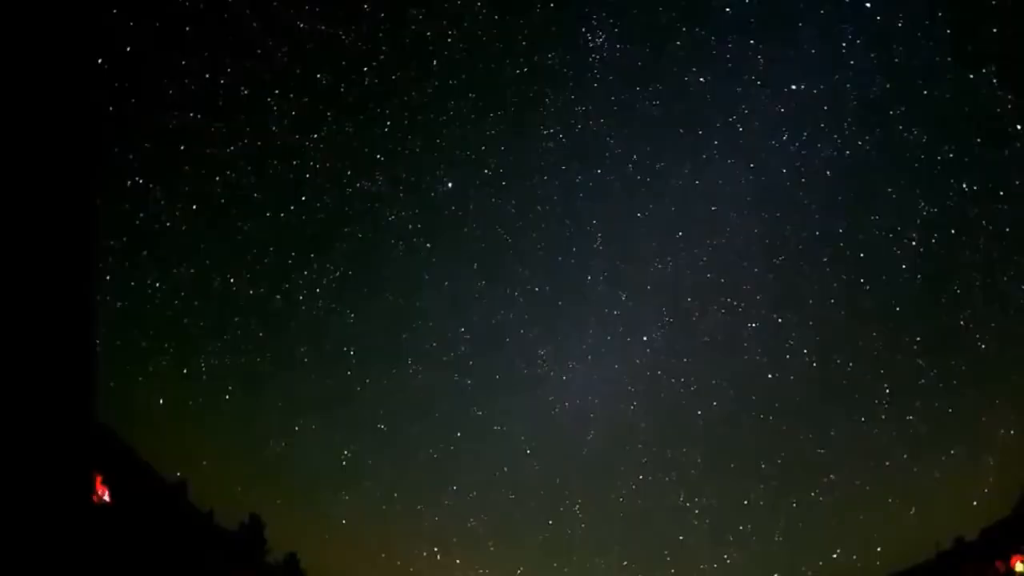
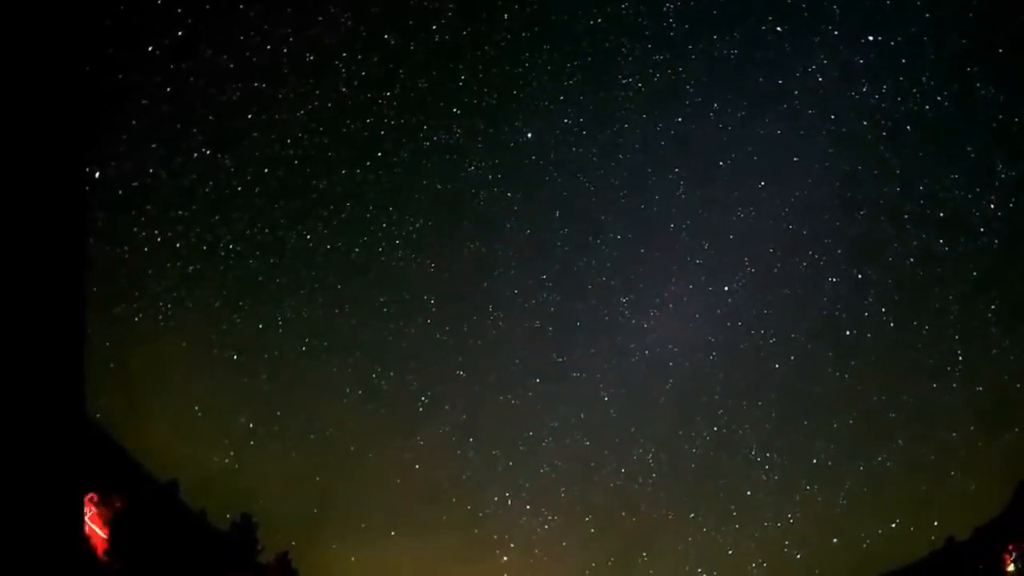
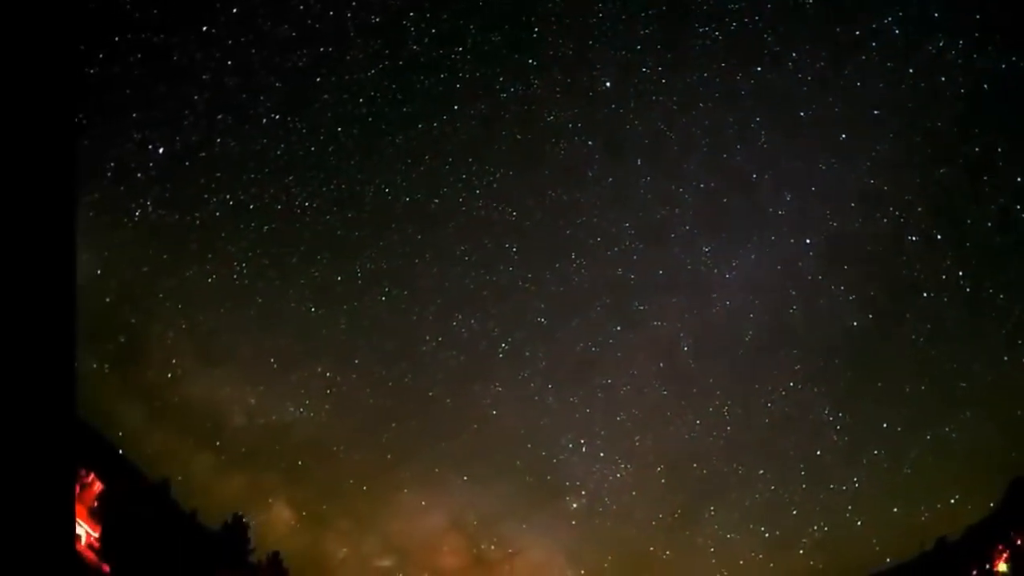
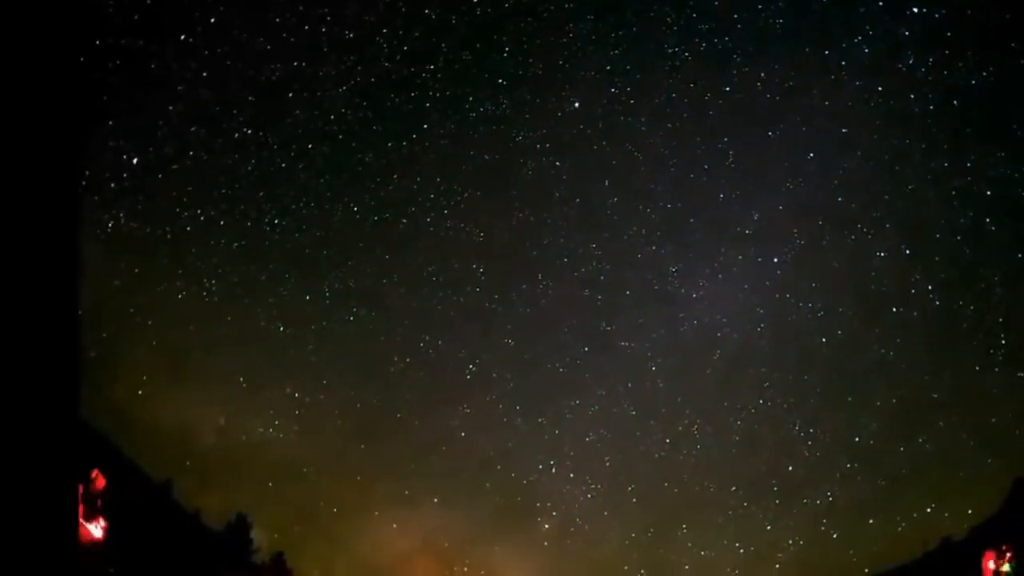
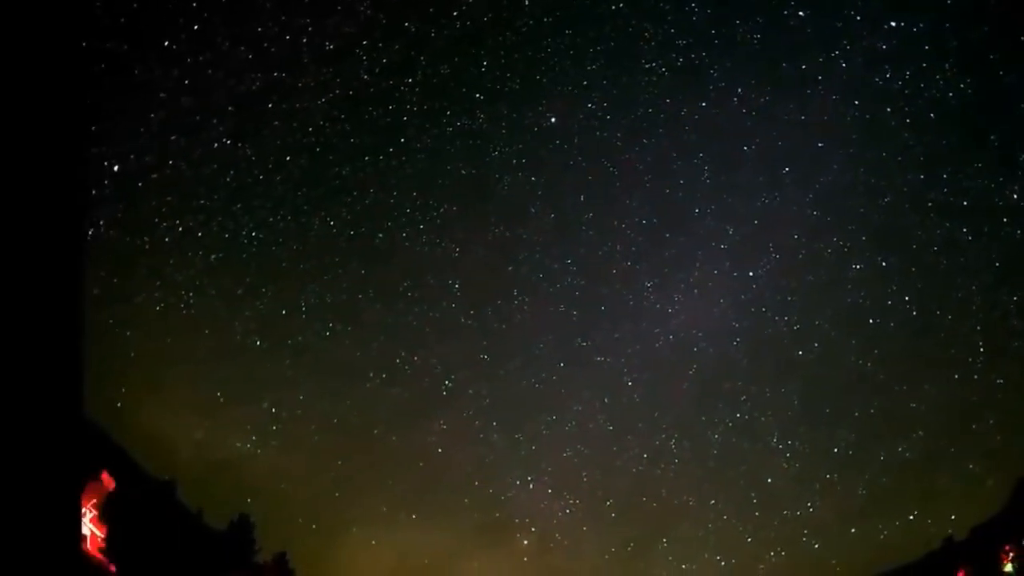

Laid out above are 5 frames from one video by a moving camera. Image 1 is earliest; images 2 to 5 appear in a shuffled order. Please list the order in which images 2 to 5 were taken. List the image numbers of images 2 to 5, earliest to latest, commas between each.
2, 5, 4, 3
